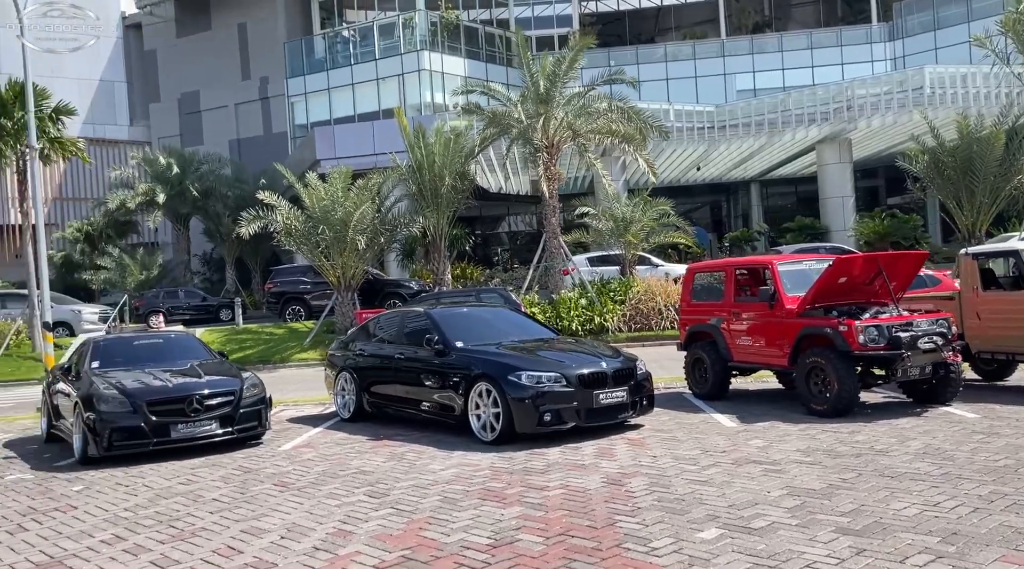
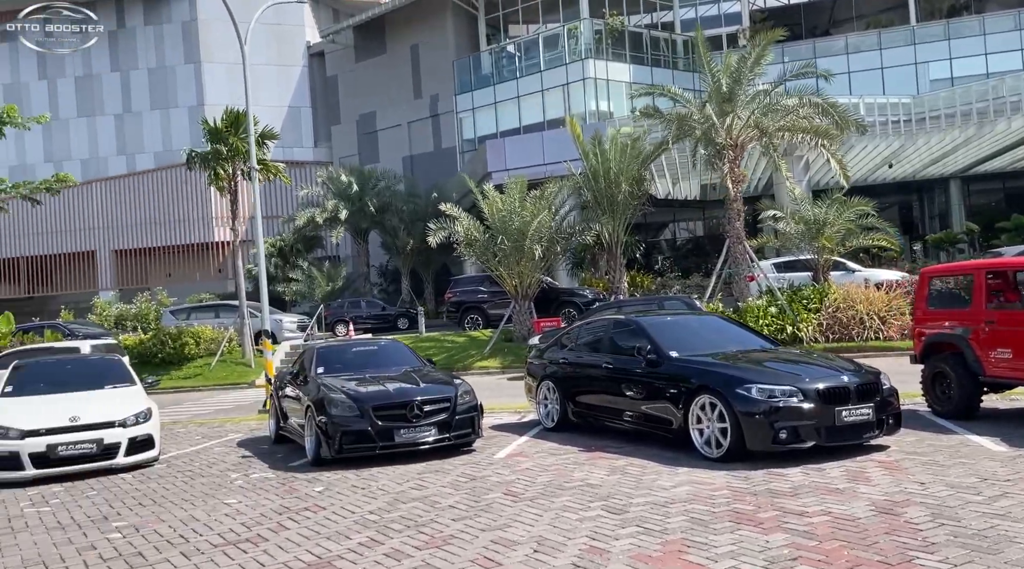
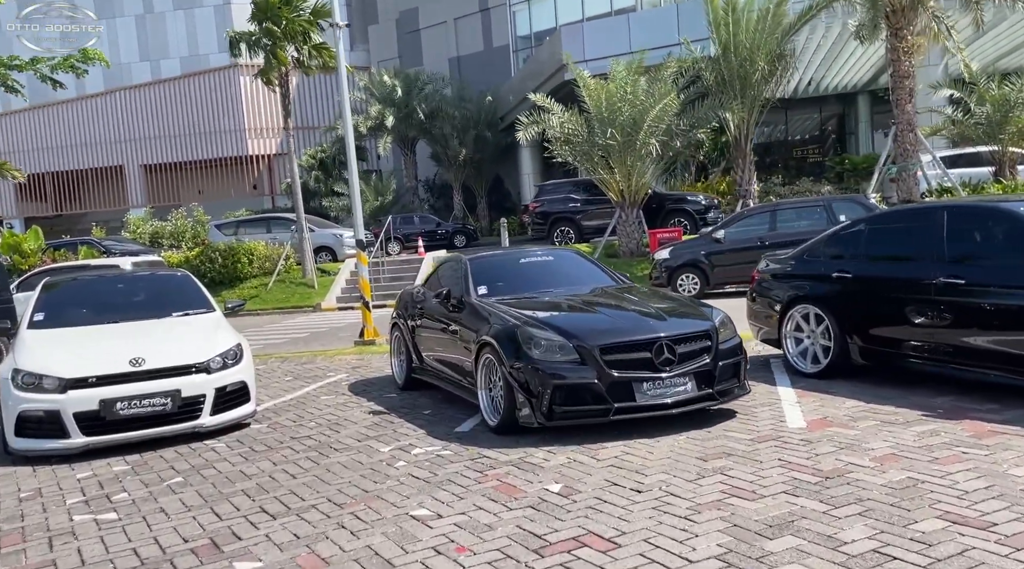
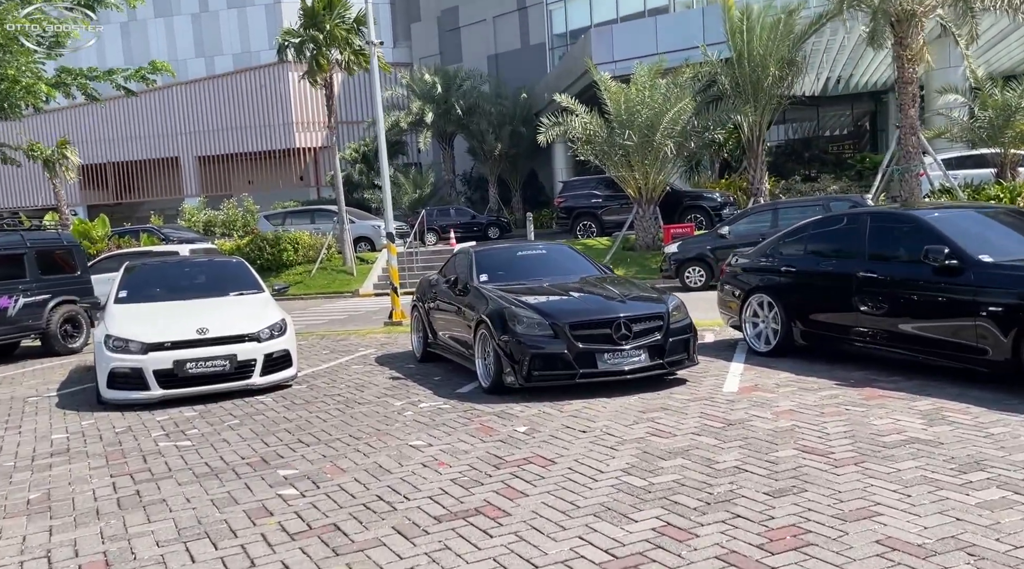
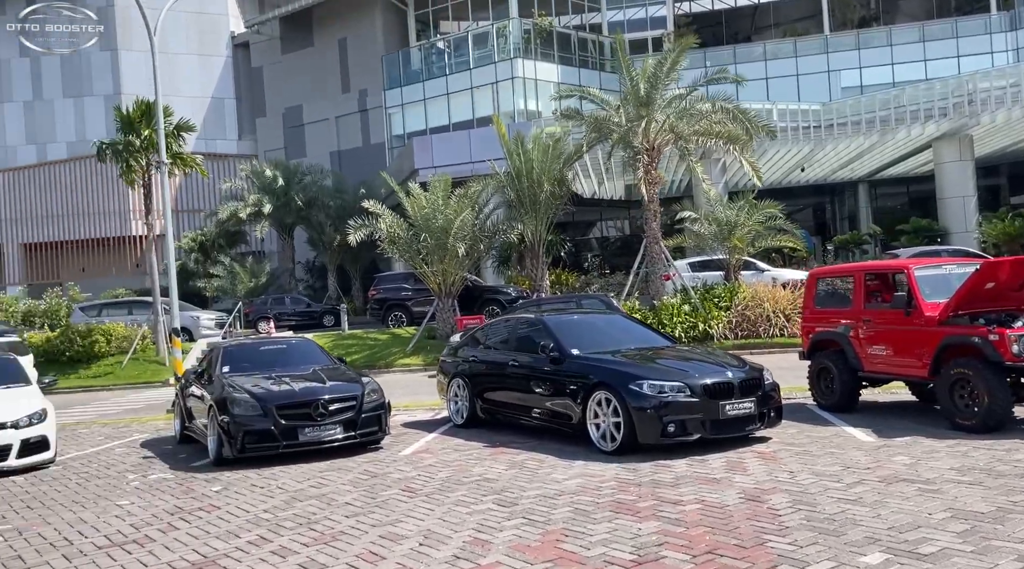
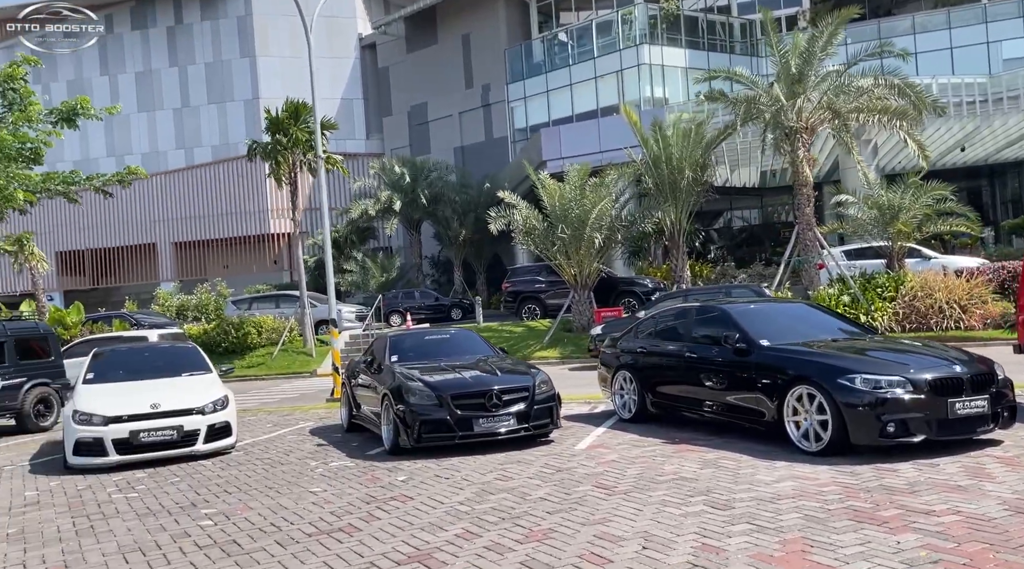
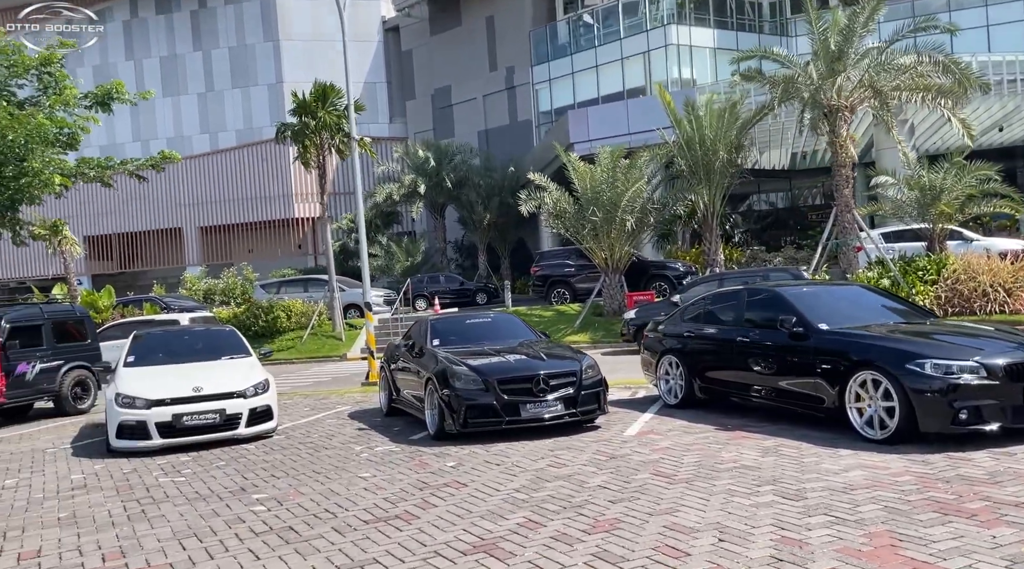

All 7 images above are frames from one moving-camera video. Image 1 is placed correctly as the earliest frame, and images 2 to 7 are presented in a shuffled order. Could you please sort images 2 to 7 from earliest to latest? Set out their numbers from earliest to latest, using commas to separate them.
5, 2, 6, 7, 4, 3
